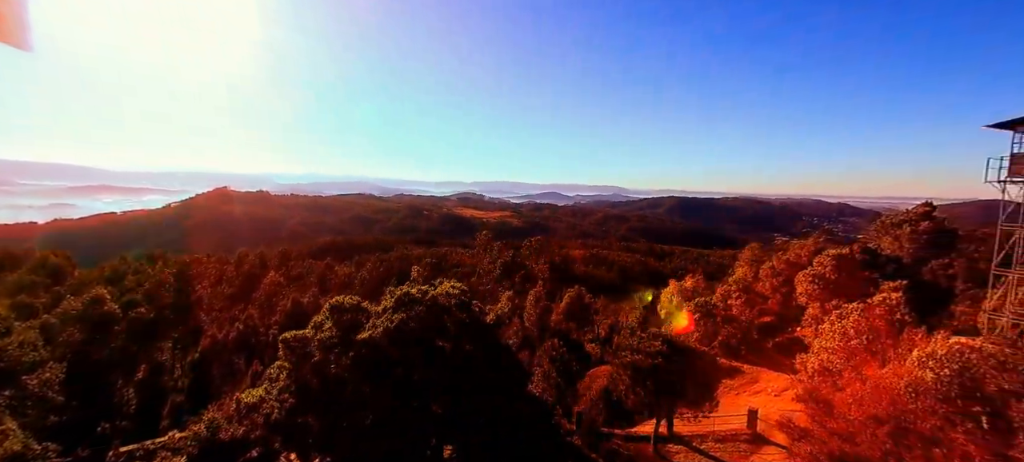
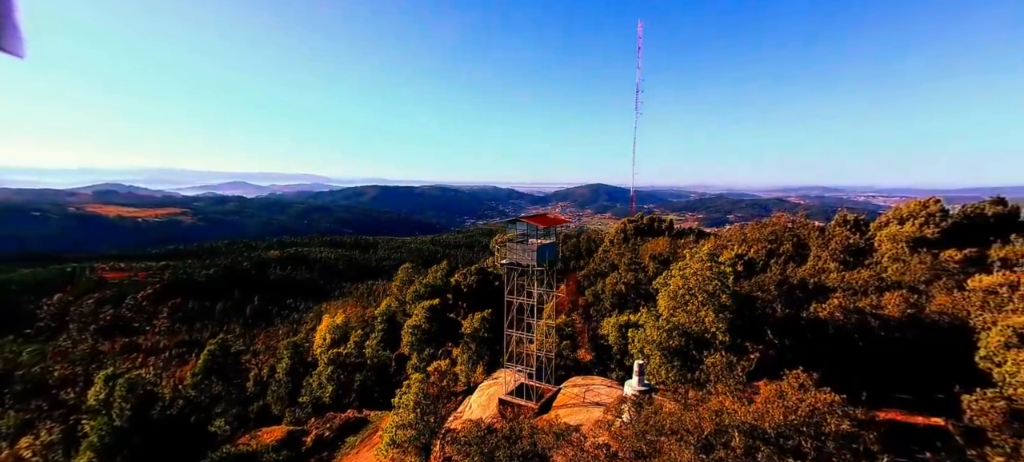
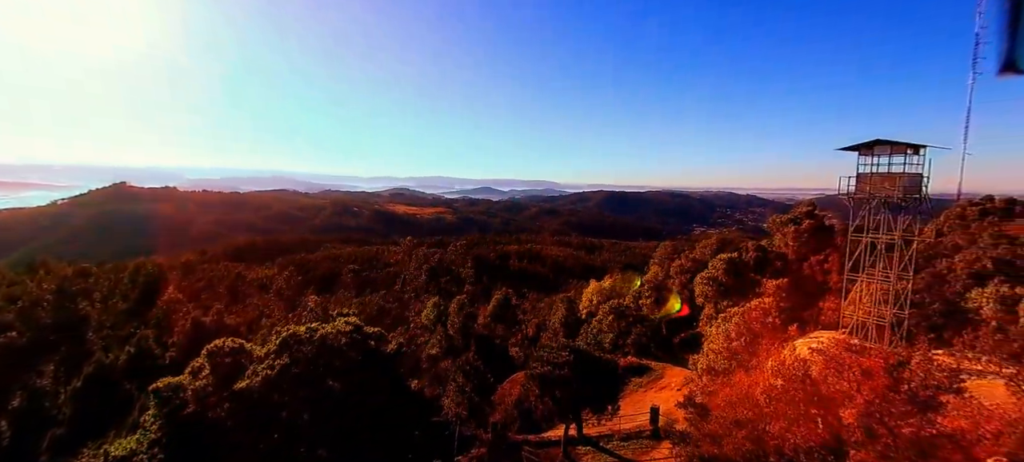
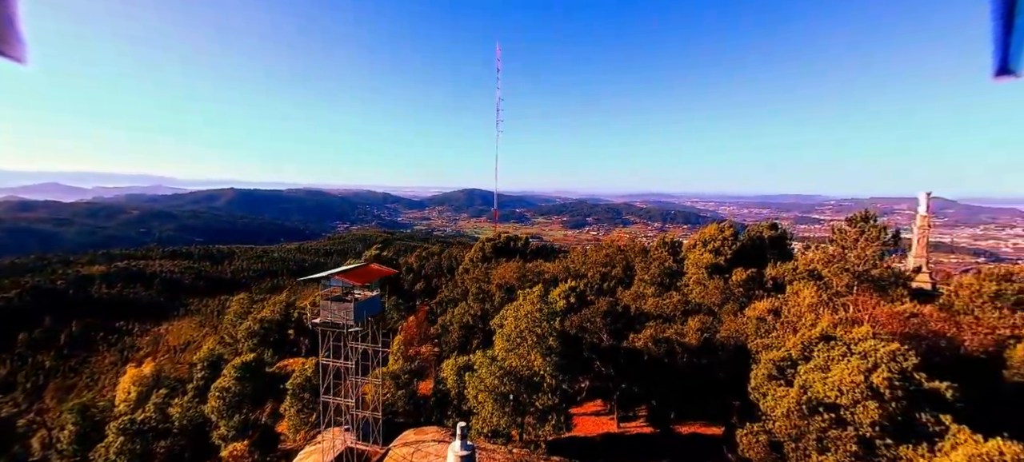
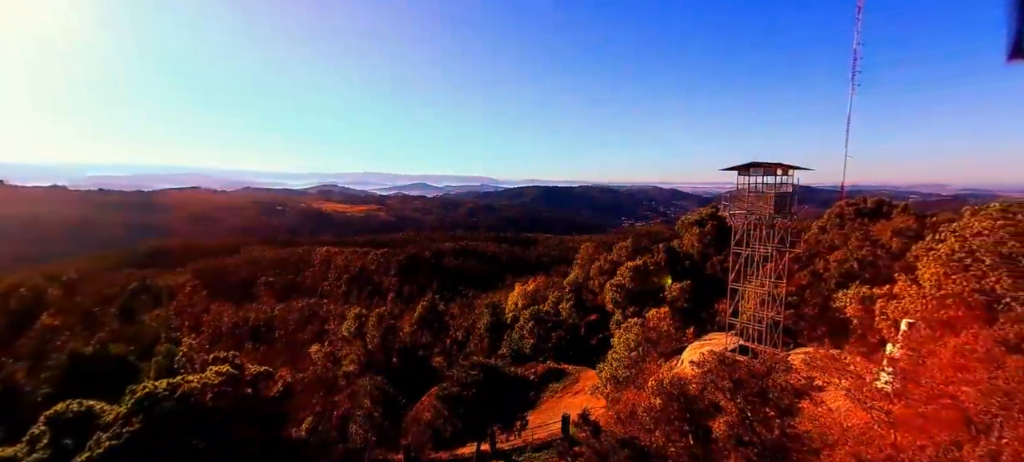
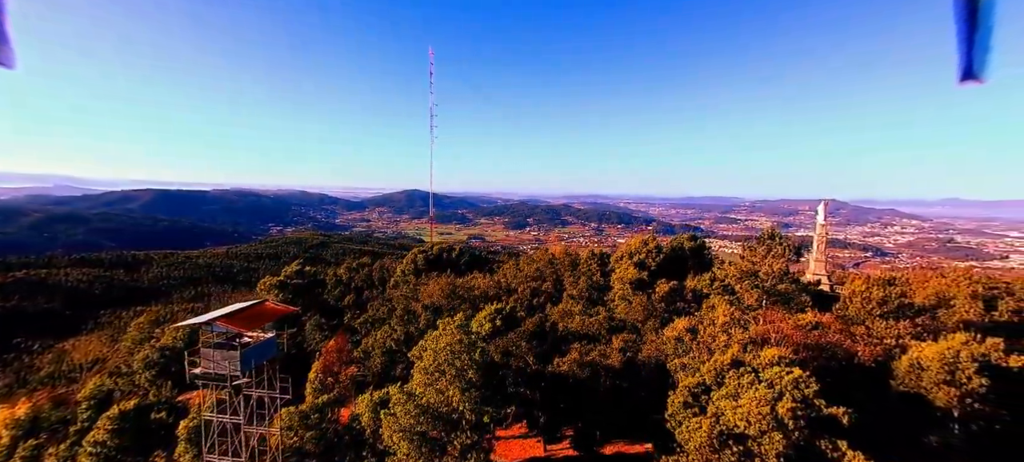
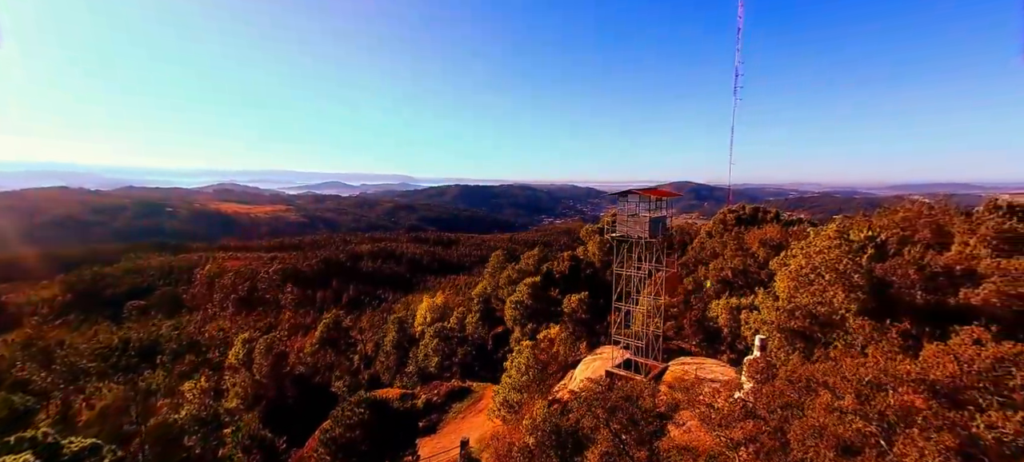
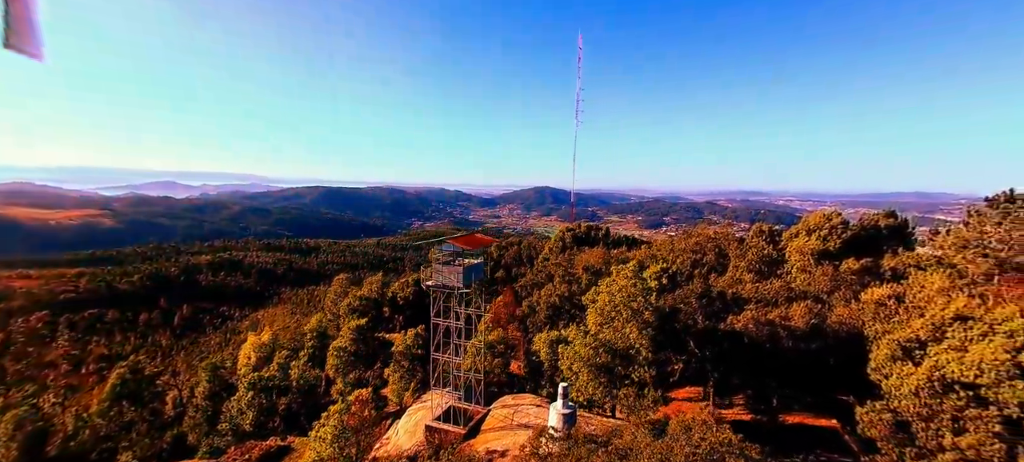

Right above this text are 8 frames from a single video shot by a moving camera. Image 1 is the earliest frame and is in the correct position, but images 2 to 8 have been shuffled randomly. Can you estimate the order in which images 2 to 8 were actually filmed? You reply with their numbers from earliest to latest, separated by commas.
3, 5, 7, 2, 8, 4, 6
